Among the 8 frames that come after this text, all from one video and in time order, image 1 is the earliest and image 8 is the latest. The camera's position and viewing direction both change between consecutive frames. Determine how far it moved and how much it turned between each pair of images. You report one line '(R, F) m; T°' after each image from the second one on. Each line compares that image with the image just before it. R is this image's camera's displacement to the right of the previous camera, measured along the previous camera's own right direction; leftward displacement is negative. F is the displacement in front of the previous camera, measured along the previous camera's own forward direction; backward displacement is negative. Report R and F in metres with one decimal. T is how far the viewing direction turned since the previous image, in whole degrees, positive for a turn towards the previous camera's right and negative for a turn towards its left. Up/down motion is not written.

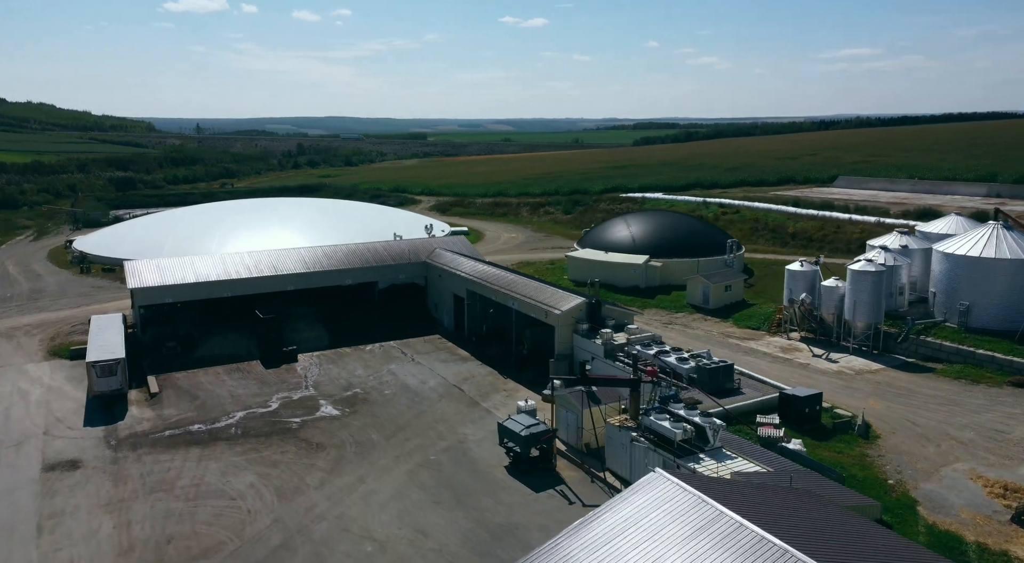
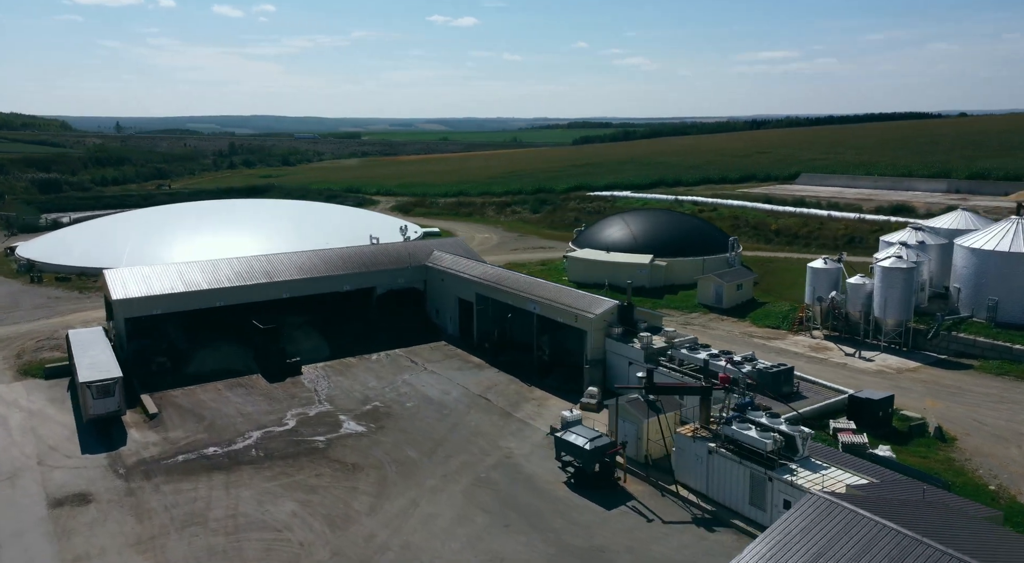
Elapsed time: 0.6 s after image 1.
(-3.1, +1.4) m; +5°
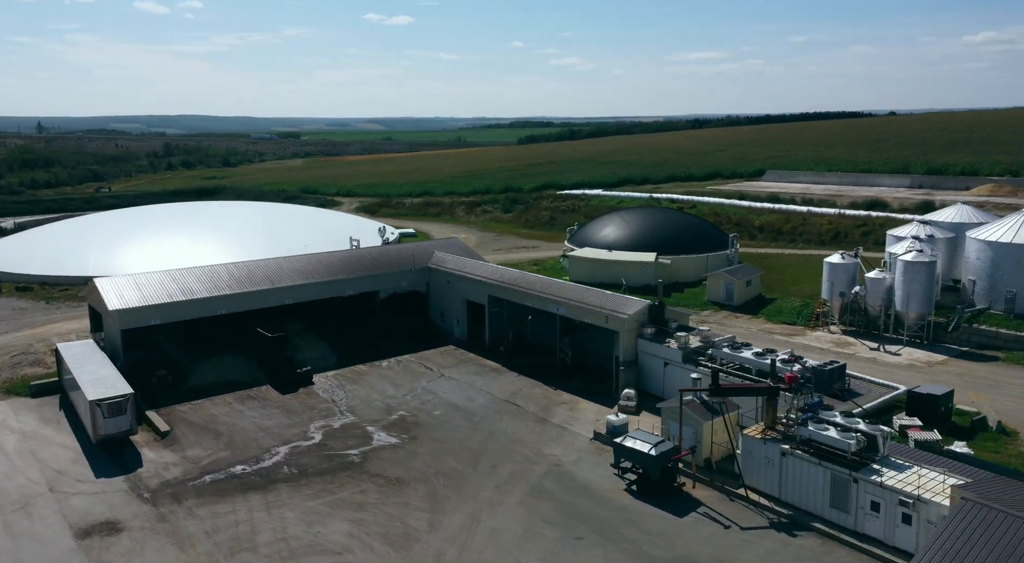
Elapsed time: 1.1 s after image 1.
(-2.8, +0.9) m; +4°
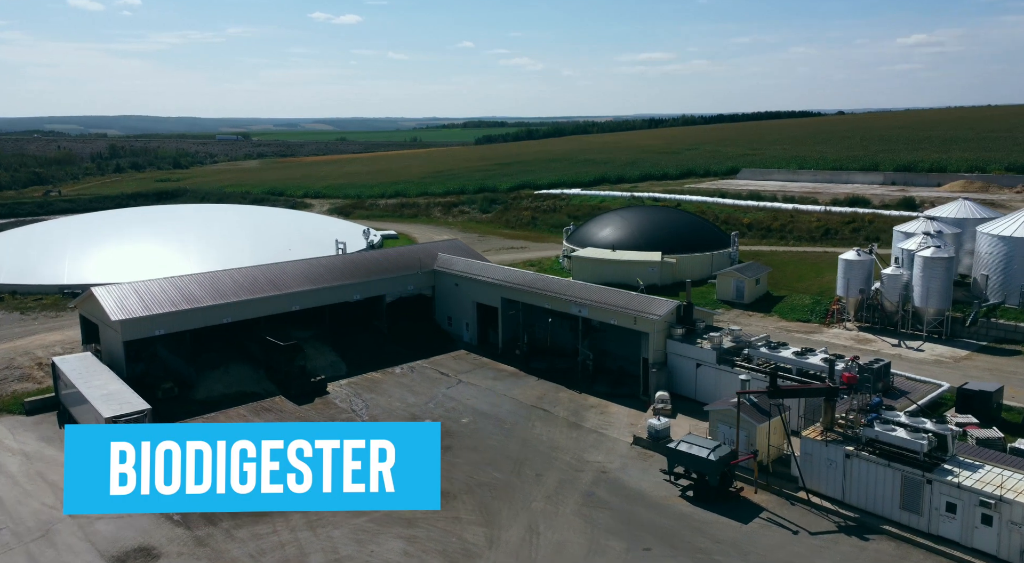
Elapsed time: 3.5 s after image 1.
(-2.3, +0.8) m; +3°
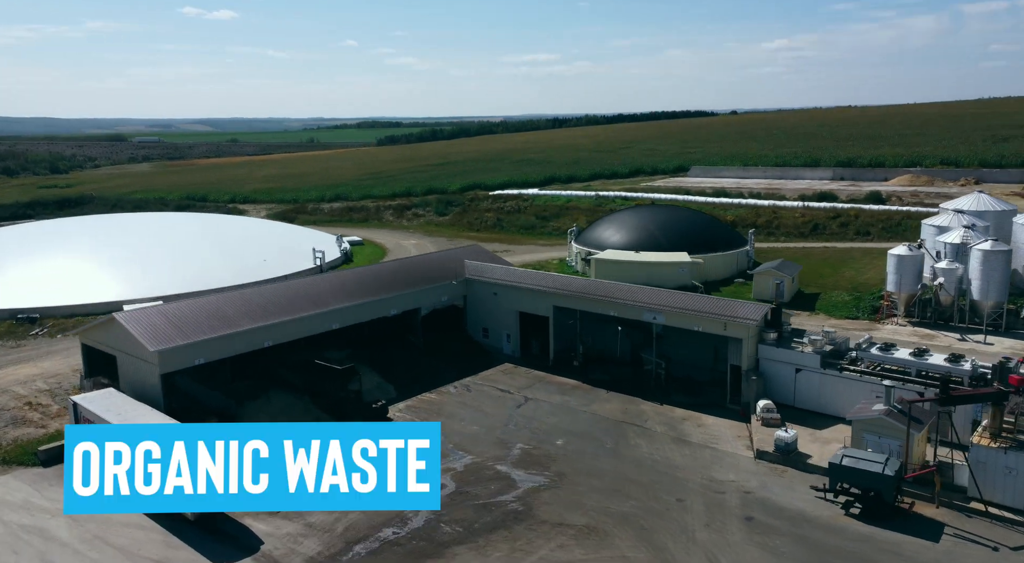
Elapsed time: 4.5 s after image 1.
(-5.7, +2.3) m; +7°
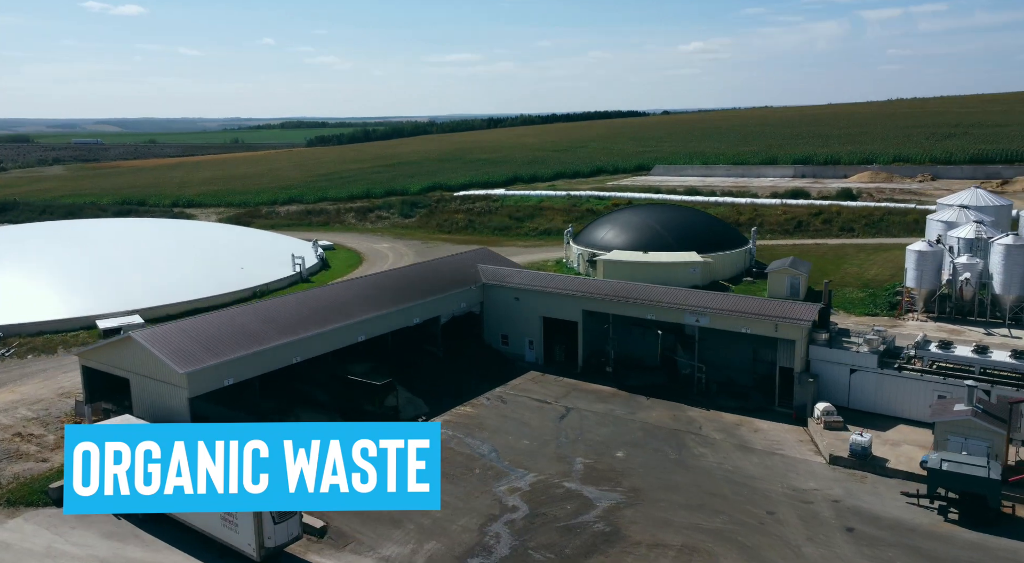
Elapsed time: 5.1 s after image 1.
(-3.5, +1.4) m; +5°
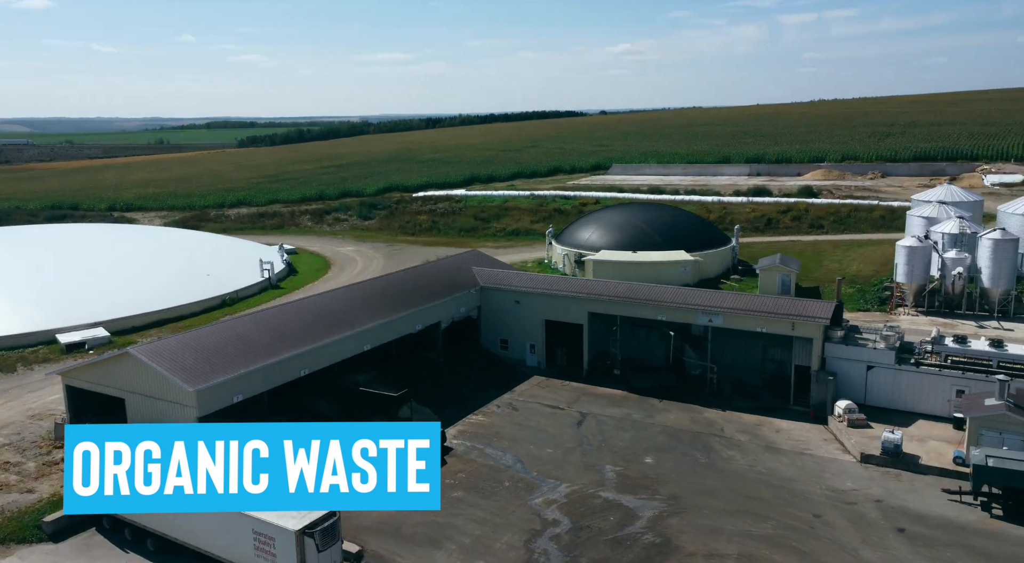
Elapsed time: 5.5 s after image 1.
(-2.3, +0.9) m; +5°
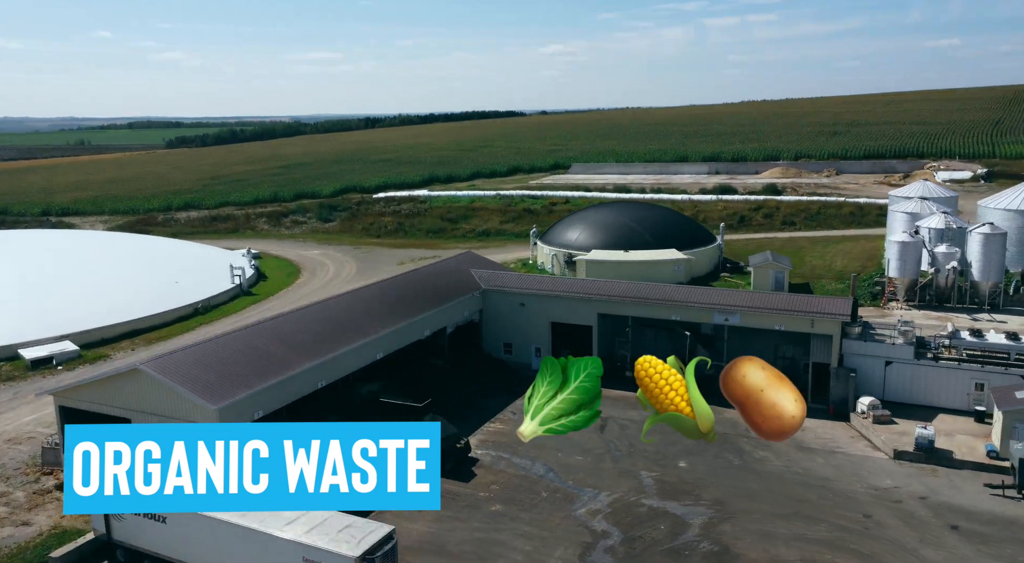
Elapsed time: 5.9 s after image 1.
(-2.4, +0.9) m; +5°
